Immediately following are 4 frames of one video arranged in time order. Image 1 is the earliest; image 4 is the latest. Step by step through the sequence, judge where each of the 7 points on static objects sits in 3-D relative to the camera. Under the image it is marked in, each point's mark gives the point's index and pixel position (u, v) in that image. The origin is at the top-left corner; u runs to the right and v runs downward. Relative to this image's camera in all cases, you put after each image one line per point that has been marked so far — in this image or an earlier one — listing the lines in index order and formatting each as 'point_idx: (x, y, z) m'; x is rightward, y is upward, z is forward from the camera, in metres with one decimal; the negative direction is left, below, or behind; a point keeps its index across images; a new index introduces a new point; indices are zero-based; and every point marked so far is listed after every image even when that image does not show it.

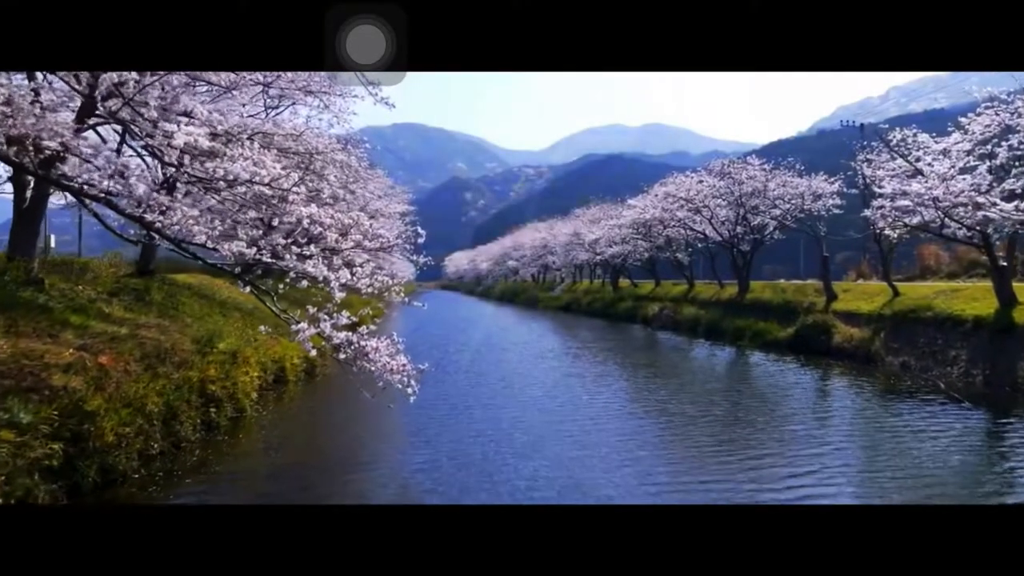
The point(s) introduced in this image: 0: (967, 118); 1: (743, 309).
0: (+4.8, +1.8, +8.0) m
1: (+3.4, -0.3, +11.1) m
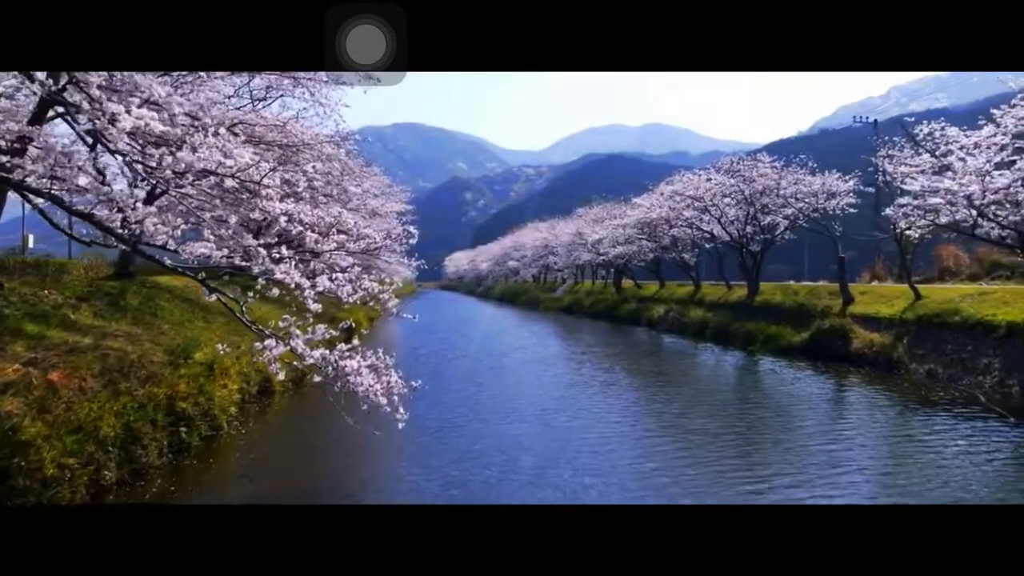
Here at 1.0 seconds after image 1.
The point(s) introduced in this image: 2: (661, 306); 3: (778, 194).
0: (+4.8, +1.8, +7.7) m
1: (+3.4, -0.3, +10.8) m
2: (+2.8, -0.3, +14.3) m
3: (+4.2, +1.5, +11.9) m
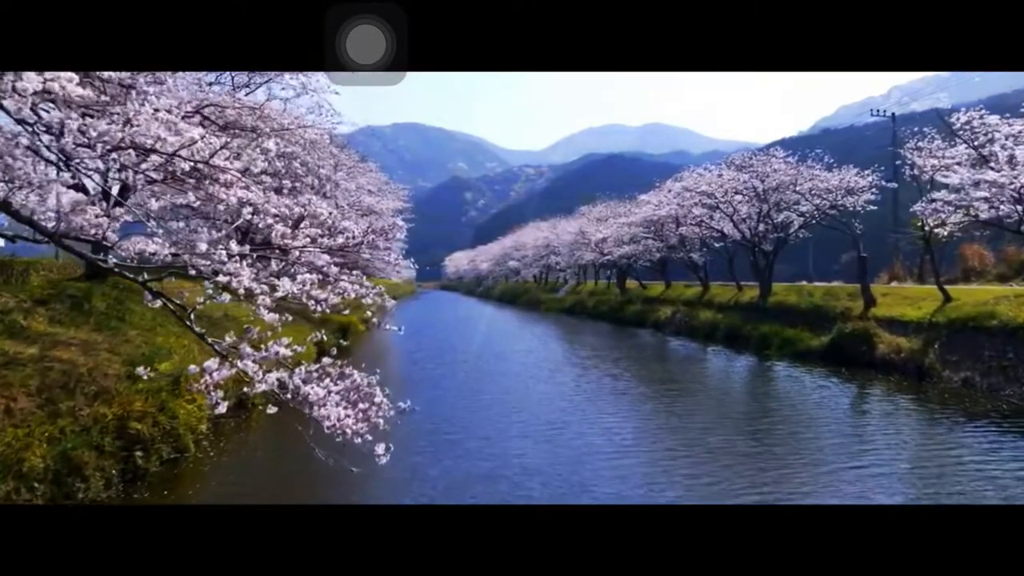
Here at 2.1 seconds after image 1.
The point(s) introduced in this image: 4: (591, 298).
0: (+4.8, +1.7, +7.3) m
1: (+3.4, -0.4, +10.4) m
2: (+2.8, -0.4, +13.9) m
3: (+4.2, +1.4, +11.6) m
4: (+1.9, -0.2, +18.3) m
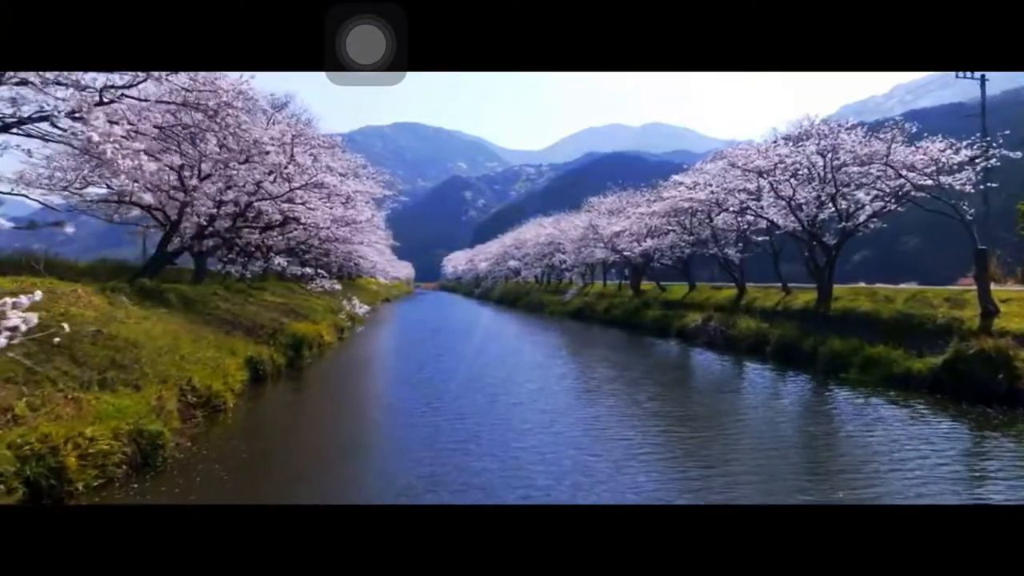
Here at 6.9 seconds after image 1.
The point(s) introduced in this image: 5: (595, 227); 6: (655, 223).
0: (+4.8, +1.7, +5.8) m
1: (+3.4, -0.4, +8.9) m
2: (+2.8, -0.4, +12.4) m
3: (+4.2, +1.4, +10.0) m
4: (+1.9, -0.3, +16.8) m
5: (+2.0, +1.5, +19.6) m
6: (+2.7, +1.2, +15.3) m
